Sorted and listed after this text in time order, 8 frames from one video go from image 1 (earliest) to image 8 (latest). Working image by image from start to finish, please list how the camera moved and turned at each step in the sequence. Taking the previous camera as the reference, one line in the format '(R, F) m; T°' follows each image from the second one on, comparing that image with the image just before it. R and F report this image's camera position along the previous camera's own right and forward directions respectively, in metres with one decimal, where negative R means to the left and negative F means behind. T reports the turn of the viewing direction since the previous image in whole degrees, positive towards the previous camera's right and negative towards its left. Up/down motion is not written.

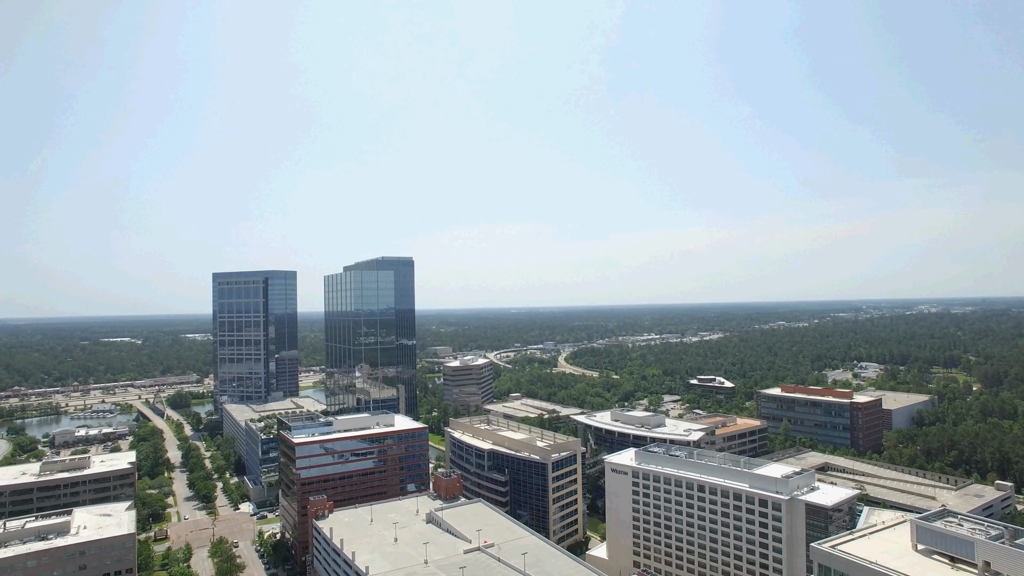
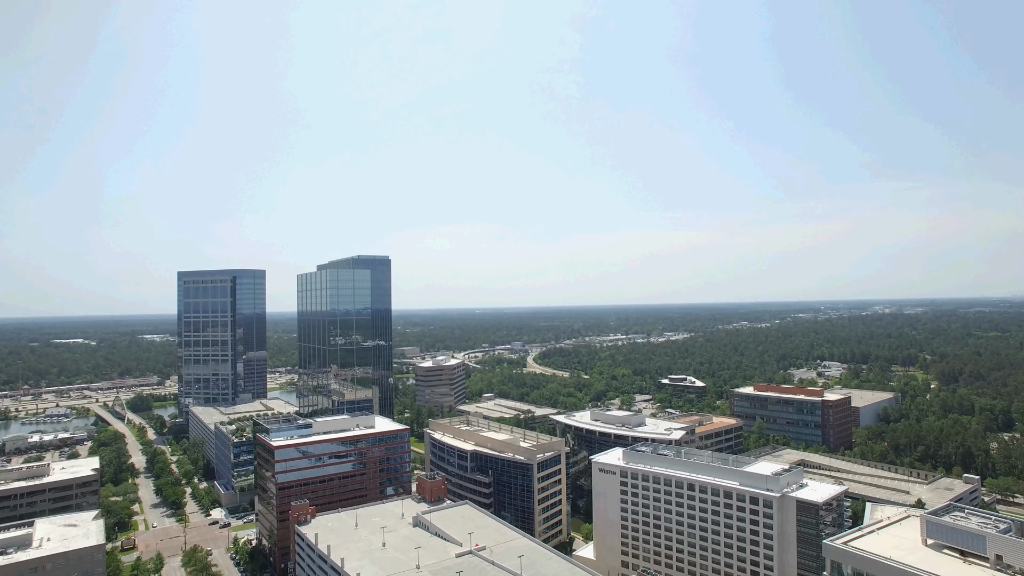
(-1.9, +0.7) m; +3°
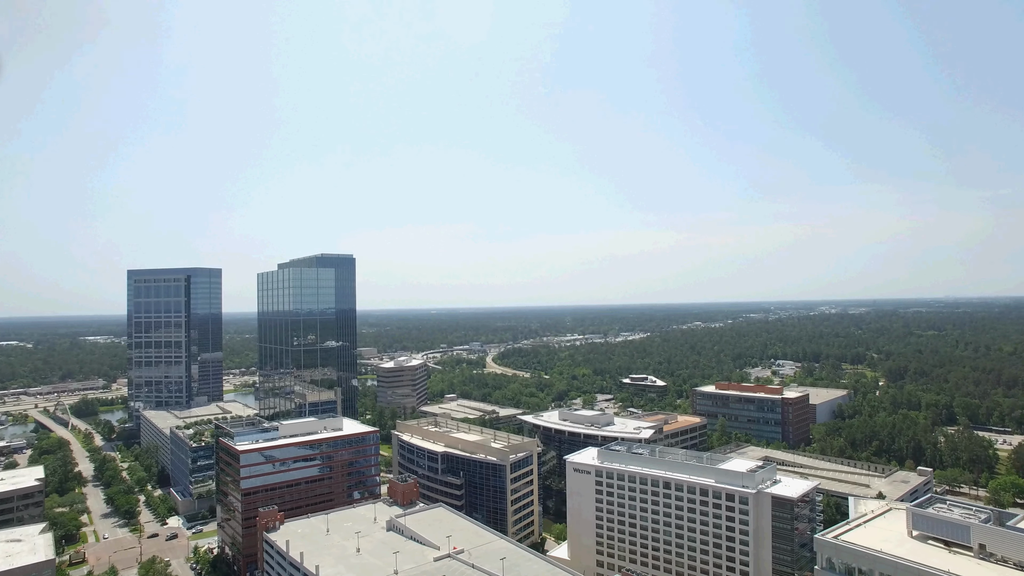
(-1.5, +0.6) m; +4°
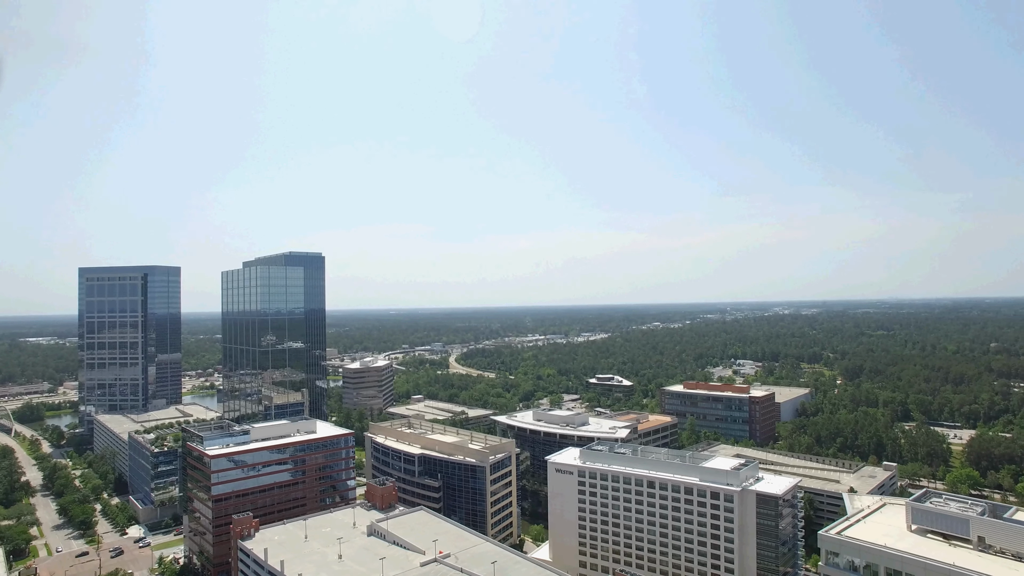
(-1.9, +0.7) m; +4°
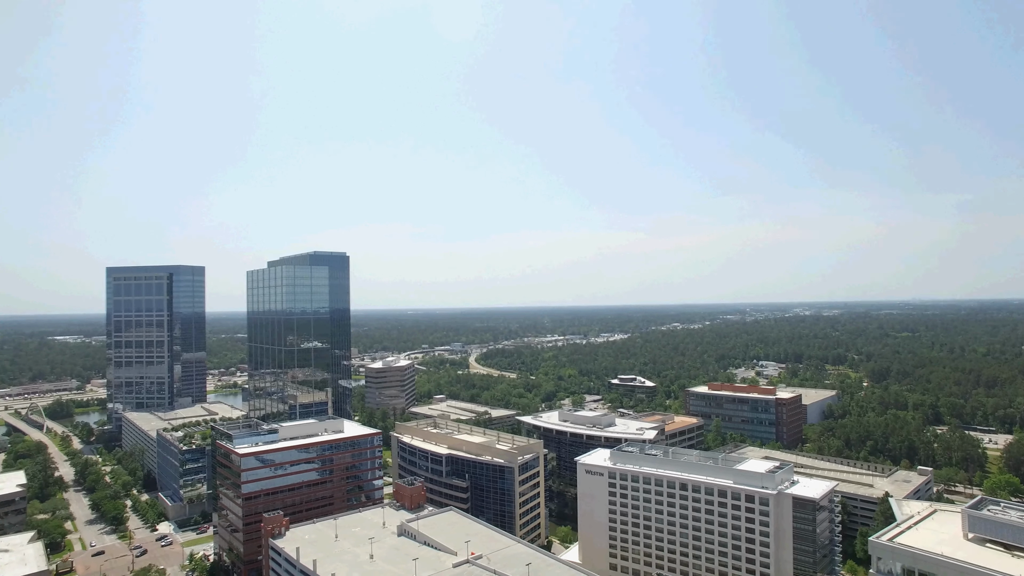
(-1.2, +0.4) m; -2°
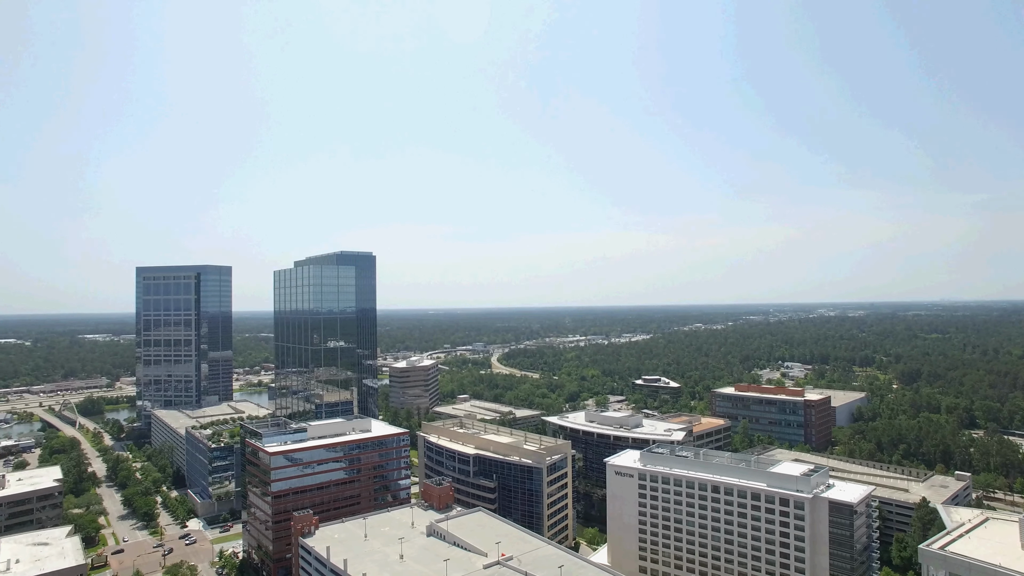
(-0.8, +0.3) m; -2°
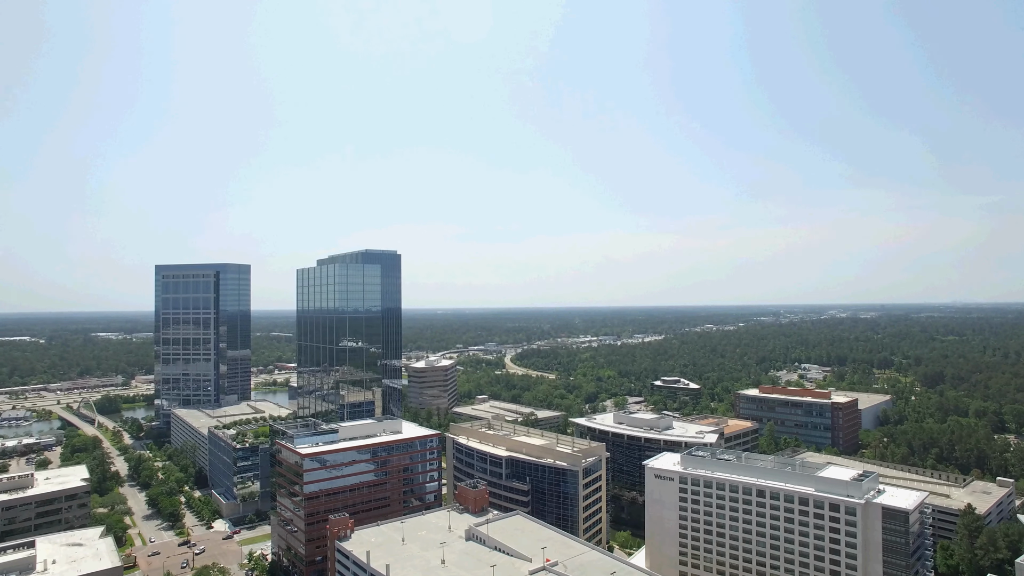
(-2.7, +1.0) m; -1°
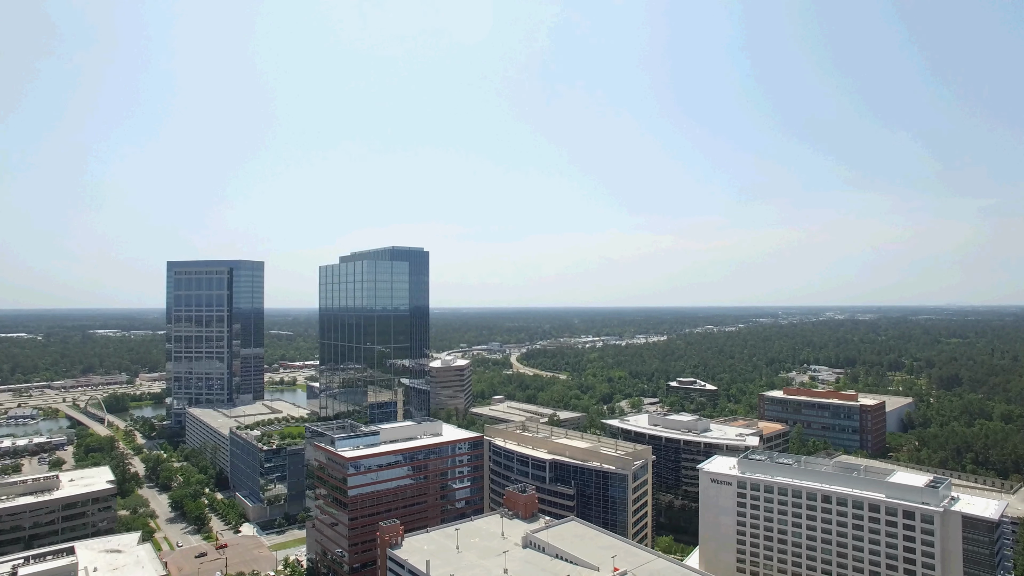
(-4.9, +1.8) m; +1°
